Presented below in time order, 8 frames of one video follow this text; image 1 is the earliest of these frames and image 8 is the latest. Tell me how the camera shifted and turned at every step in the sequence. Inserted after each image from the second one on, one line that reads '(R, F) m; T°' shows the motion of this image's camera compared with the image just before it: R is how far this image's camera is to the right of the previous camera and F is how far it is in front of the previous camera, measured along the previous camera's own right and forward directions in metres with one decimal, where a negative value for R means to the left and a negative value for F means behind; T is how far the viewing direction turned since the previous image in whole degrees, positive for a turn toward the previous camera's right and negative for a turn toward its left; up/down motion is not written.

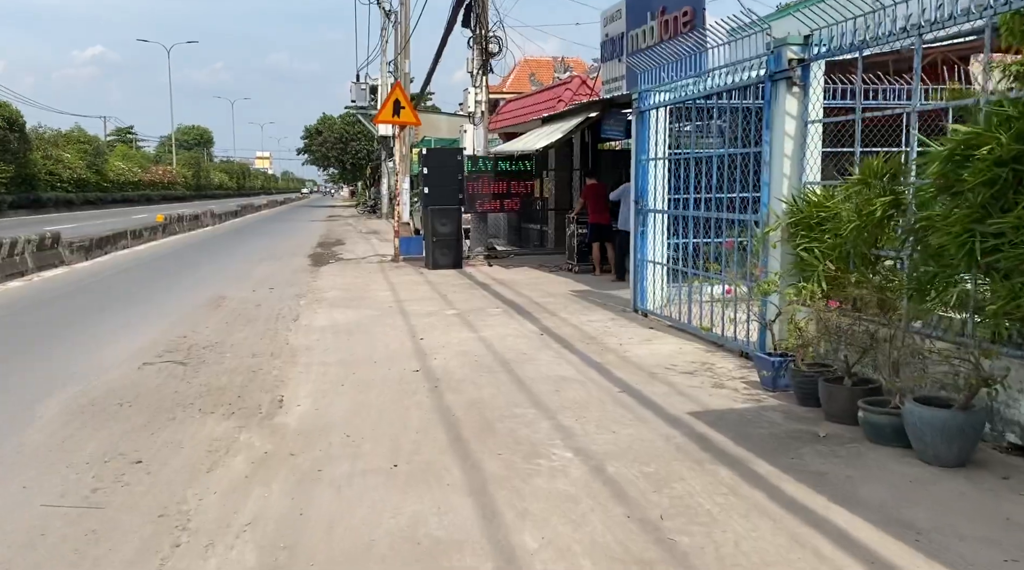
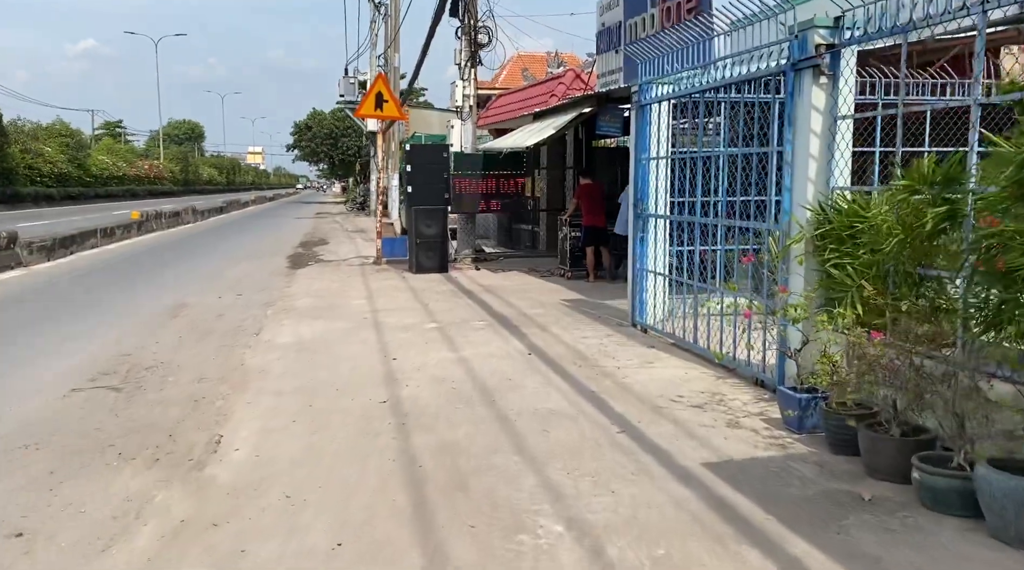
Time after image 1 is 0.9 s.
(+0.1, +0.9) m; 0°
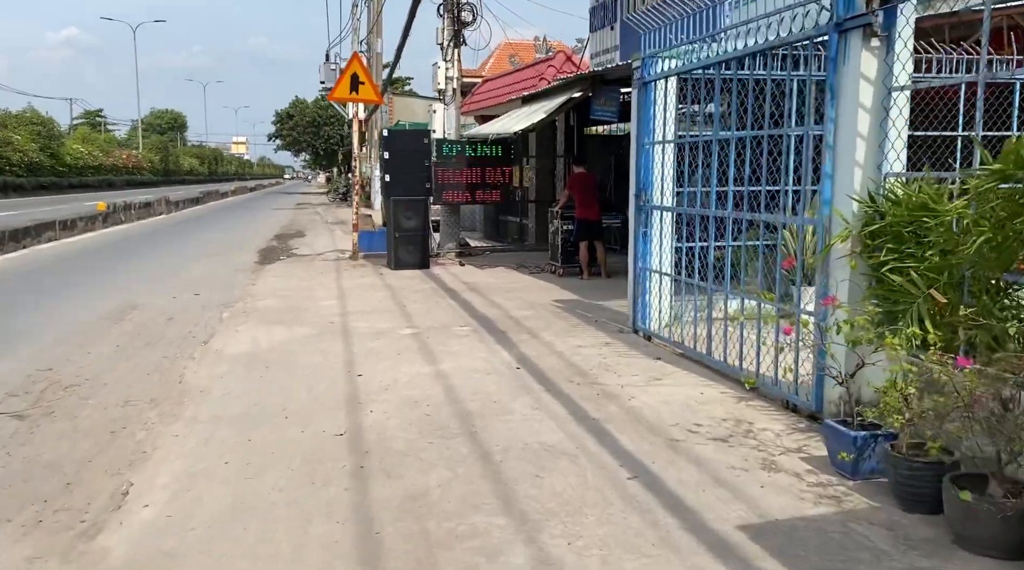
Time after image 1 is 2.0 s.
(0.0, +1.0) m; +1°
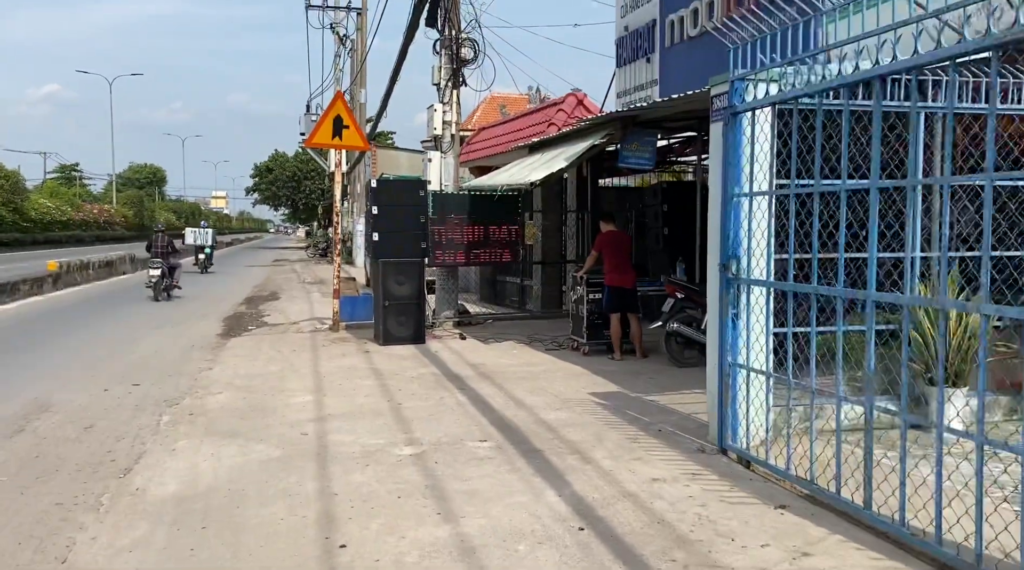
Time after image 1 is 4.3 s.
(-0.4, +2.0) m; +1°
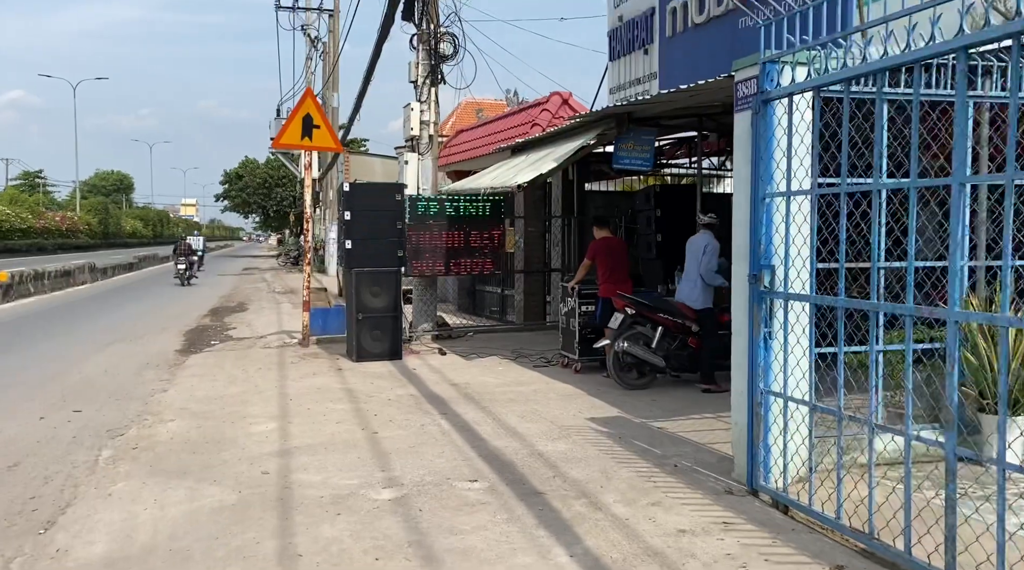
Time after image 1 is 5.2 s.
(-0.1, +0.8) m; +2°
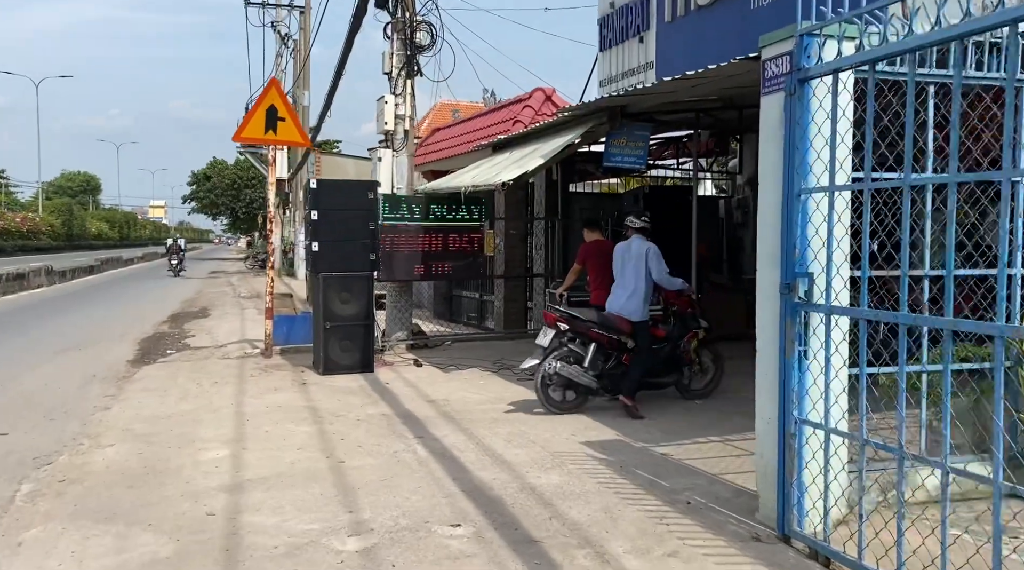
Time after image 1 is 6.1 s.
(-0.1, +0.7) m; +2°
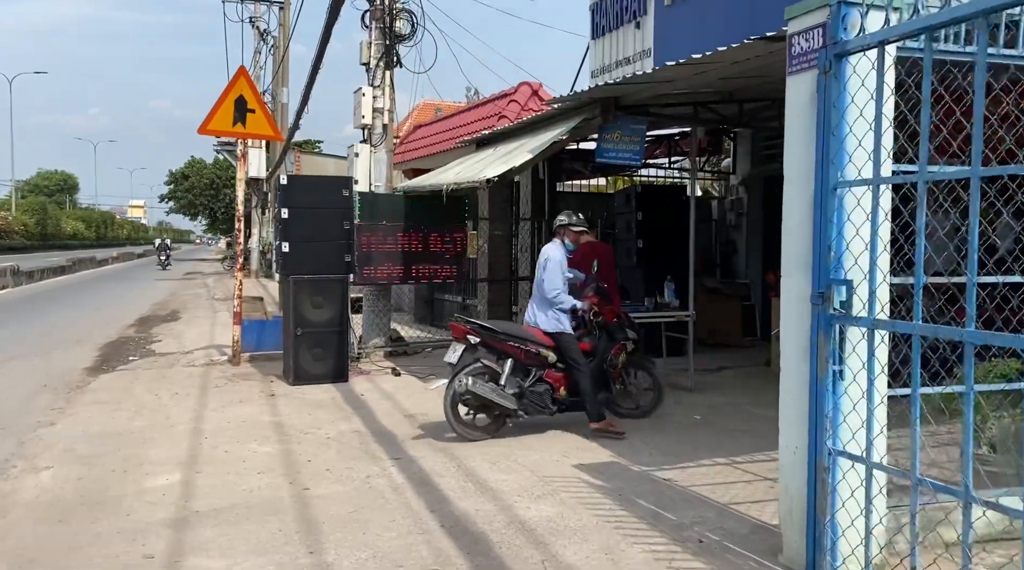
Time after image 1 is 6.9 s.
(0.0, +0.6) m; +1°
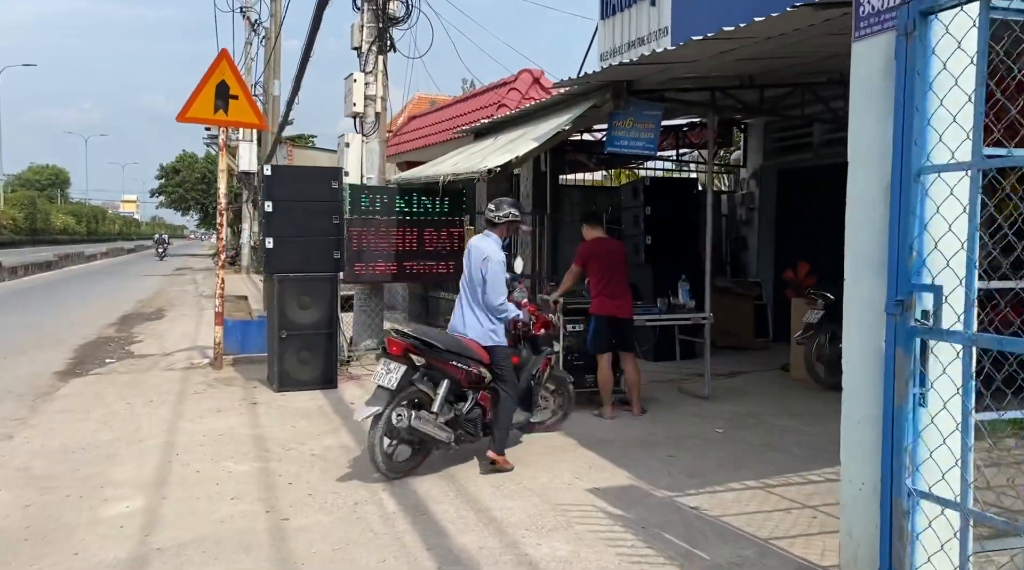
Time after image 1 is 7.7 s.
(-0.1, +0.6) m; 0°
